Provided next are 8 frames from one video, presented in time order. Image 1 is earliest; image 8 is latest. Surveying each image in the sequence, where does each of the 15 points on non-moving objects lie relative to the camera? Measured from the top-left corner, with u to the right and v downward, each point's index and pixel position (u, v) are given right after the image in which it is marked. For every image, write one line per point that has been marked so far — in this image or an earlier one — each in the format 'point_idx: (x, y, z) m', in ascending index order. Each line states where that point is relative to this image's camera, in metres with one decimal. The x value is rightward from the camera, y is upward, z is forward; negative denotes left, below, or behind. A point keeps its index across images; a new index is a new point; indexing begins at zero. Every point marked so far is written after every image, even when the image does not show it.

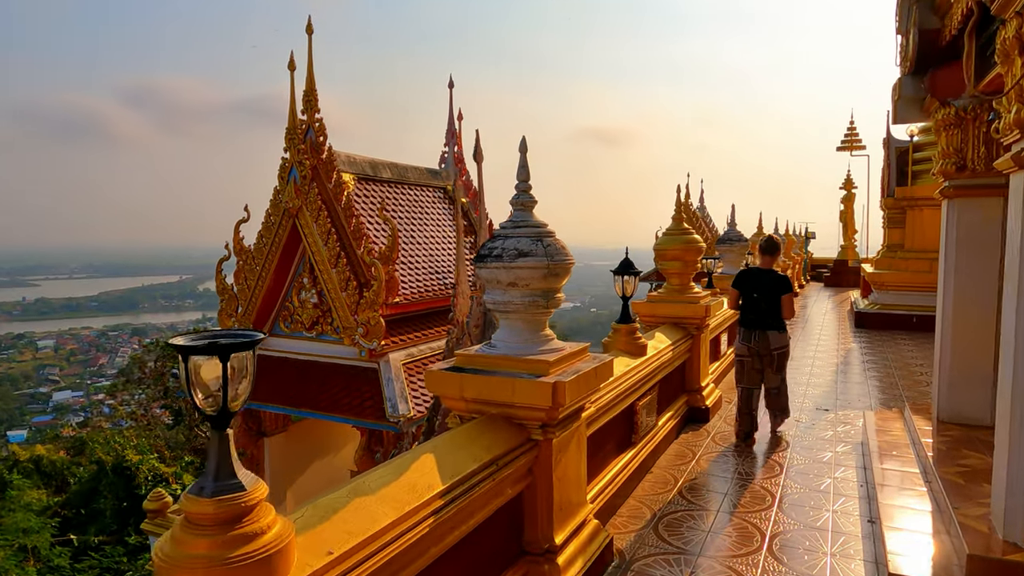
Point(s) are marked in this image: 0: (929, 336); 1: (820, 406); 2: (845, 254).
0: (+6.1, -0.7, +9.7) m
1: (+2.8, -1.1, +6.0) m
2: (+9.7, +1.0, +19.3) m
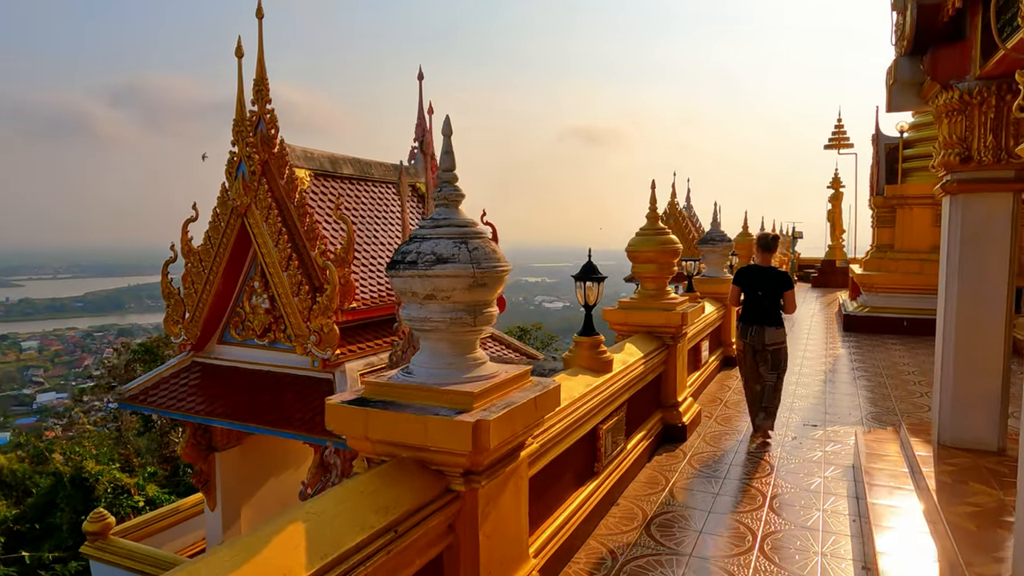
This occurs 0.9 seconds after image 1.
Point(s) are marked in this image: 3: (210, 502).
0: (+5.8, -0.7, +9.3) m
1: (+2.4, -1.1, +5.5) m
2: (+9.1, +1.0, +18.9) m
3: (-3.4, -2.4, +7.4) m
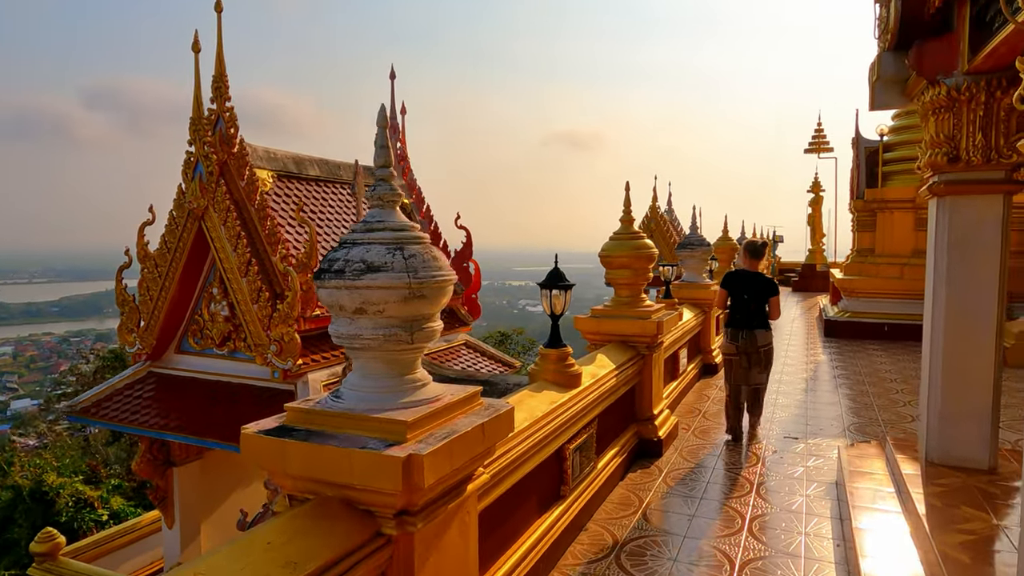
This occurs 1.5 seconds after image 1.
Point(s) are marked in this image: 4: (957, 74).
0: (+5.4, -0.8, +9.2) m
1: (+2.2, -1.2, +5.3) m
2: (+8.6, +0.9, +18.9) m
3: (-3.7, -2.5, +7.1) m
4: (+2.2, +1.0, +3.2) m
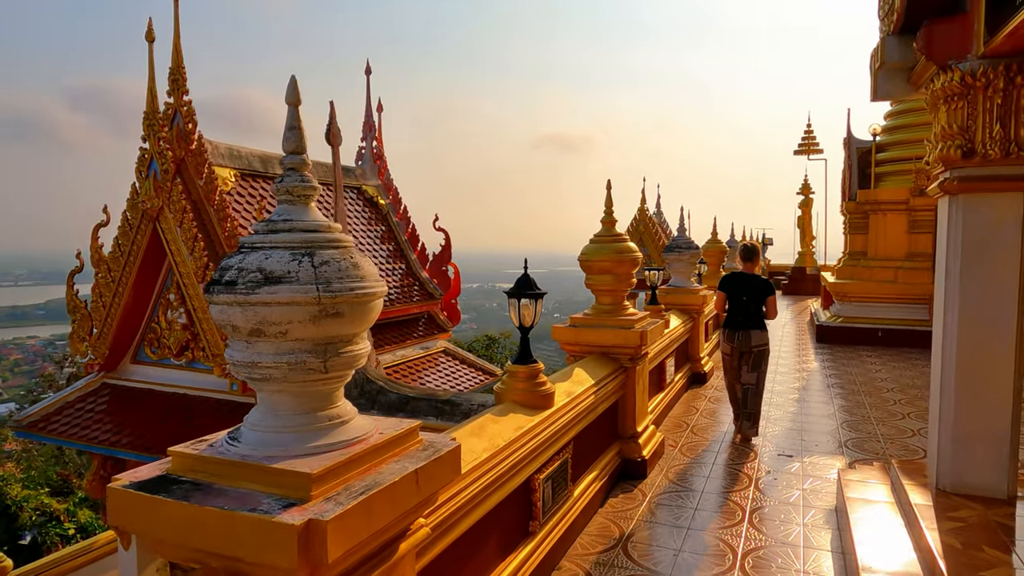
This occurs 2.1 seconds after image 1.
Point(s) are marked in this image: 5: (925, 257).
0: (+5.2, -0.9, +8.9) m
1: (+2.0, -1.2, +4.9) m
2: (+8.2, +0.8, +18.6) m
3: (-3.9, -2.5, +6.6) m
4: (+2.0, +1.0, +2.9) m
5: (+6.0, +0.4, +9.6) m
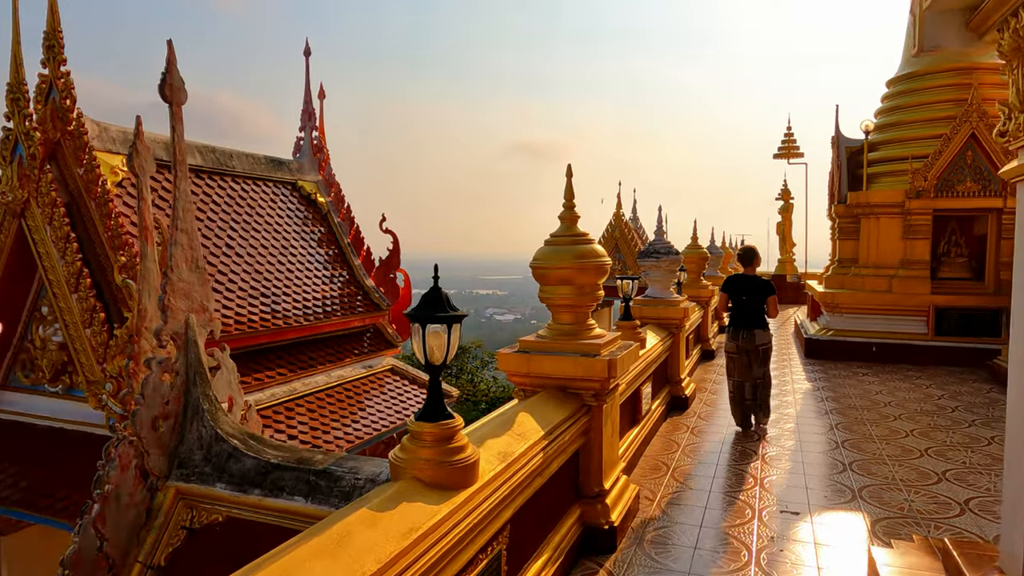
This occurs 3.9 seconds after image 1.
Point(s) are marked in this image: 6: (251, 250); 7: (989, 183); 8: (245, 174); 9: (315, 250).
0: (+4.6, -1.0, +8.1) m
1: (+1.6, -1.3, +4.0) m
2: (+7.3, +0.5, +17.9) m
3: (-4.3, -2.6, +5.5) m
4: (+1.7, +0.9, +2.0) m
5: (+5.4, +0.3, +8.8) m
6: (-2.5, +0.4, +6.4) m
7: (+6.2, +1.4, +8.6) m
8: (-2.8, +1.2, +6.9) m
9: (-2.2, +0.4, +7.3) m
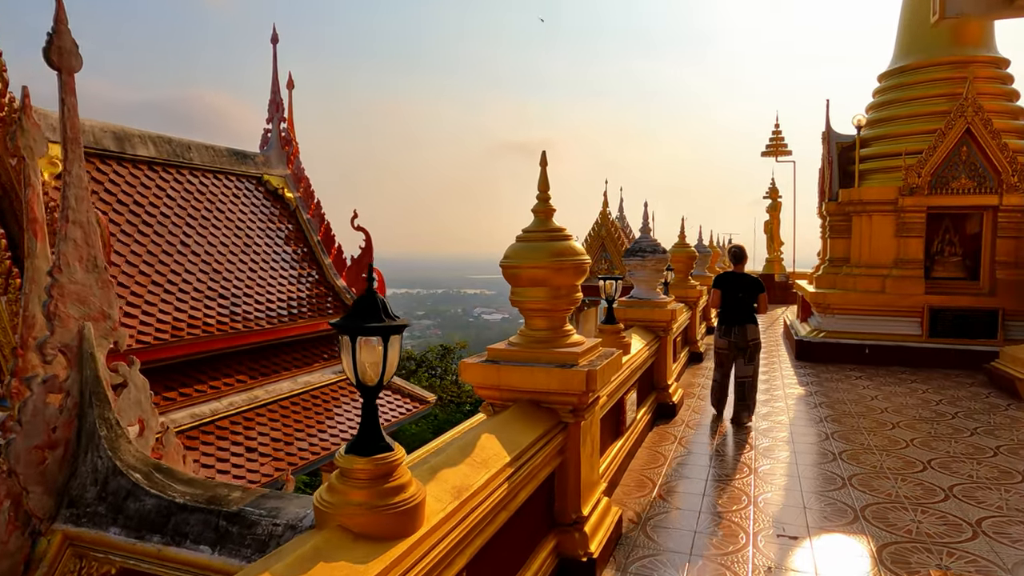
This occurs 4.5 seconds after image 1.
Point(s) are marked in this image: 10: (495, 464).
0: (+4.4, -1.0, +7.8) m
1: (+1.5, -1.3, +3.7) m
2: (+6.9, +0.6, +17.7) m
3: (-4.5, -2.6, +5.0) m
4: (+1.6, +0.9, +1.7) m
5: (+5.2, +0.3, +8.5) m
6: (-2.7, +0.4, +6.0) m
7: (+5.9, +1.4, +8.3) m
8: (-3.0, +1.2, +6.4) m
9: (-2.4, +0.4, +6.9) m
10: (-0.1, -0.6, +2.3) m
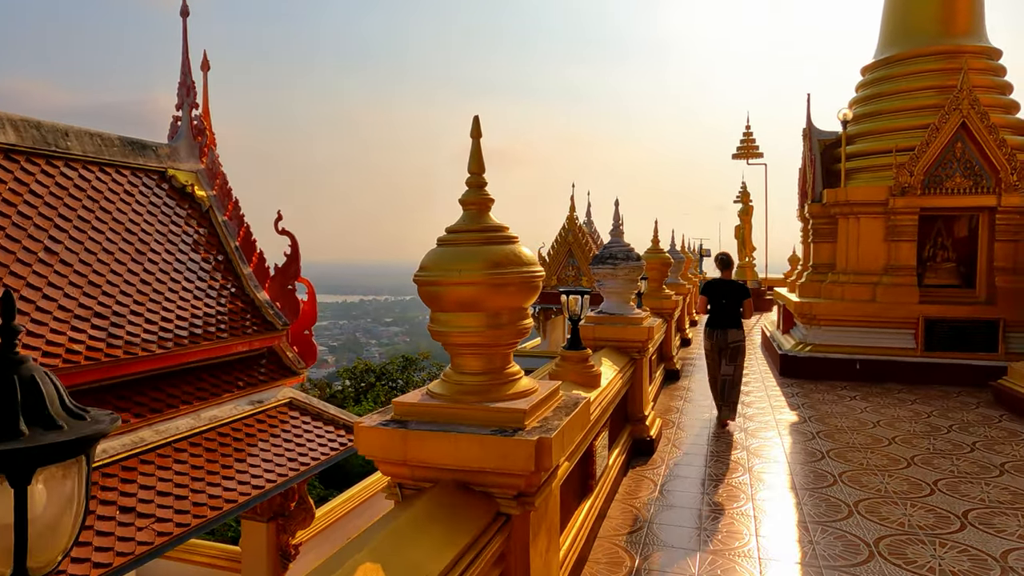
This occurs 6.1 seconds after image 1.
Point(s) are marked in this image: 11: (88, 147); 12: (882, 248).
0: (+3.9, -1.1, +7.0) m
1: (+1.2, -1.4, +2.8) m
2: (+6.0, +0.4, +17.1) m
3: (-4.8, -2.7, +3.8) m
4: (+1.4, +0.9, +0.8) m
5: (+4.7, +0.2, +7.8) m
6: (-3.1, +0.2, +4.9) m
7: (+5.4, +1.3, +7.7) m
8: (-3.4, +1.0, +5.3) m
9: (-2.8, +0.3, +5.8) m
10: (-0.3, -0.7, +1.3) m
11: (-3.4, +1.1, +5.4) m
12: (+4.5, +0.5, +8.0) m
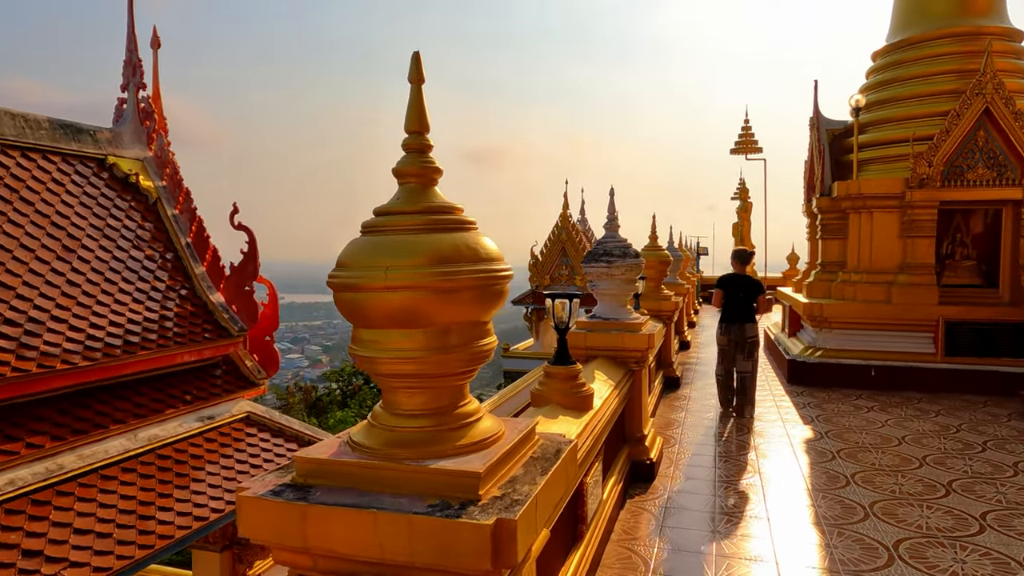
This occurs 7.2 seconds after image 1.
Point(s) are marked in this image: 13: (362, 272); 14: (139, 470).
0: (+3.8, -1.1, +6.4) m
1: (+1.1, -1.4, +2.2) m
2: (+5.7, +0.4, +16.5) m
3: (-5.0, -2.8, +3.2) m
4: (+1.3, +0.9, +0.2) m
5: (+4.5, +0.2, +7.2) m
6: (-3.2, +0.2, +4.2) m
7: (+5.3, +1.3, +7.1) m
8: (-3.5, +1.0, +4.7) m
9: (-3.0, +0.3, +5.1) m
10: (-0.4, -0.7, +0.7) m
11: (-3.6, +1.1, +4.7) m
12: (+4.3, +0.5, +7.4) m
13: (-0.3, 0.0, +1.5) m
14: (-2.5, -1.2, +4.4) m
